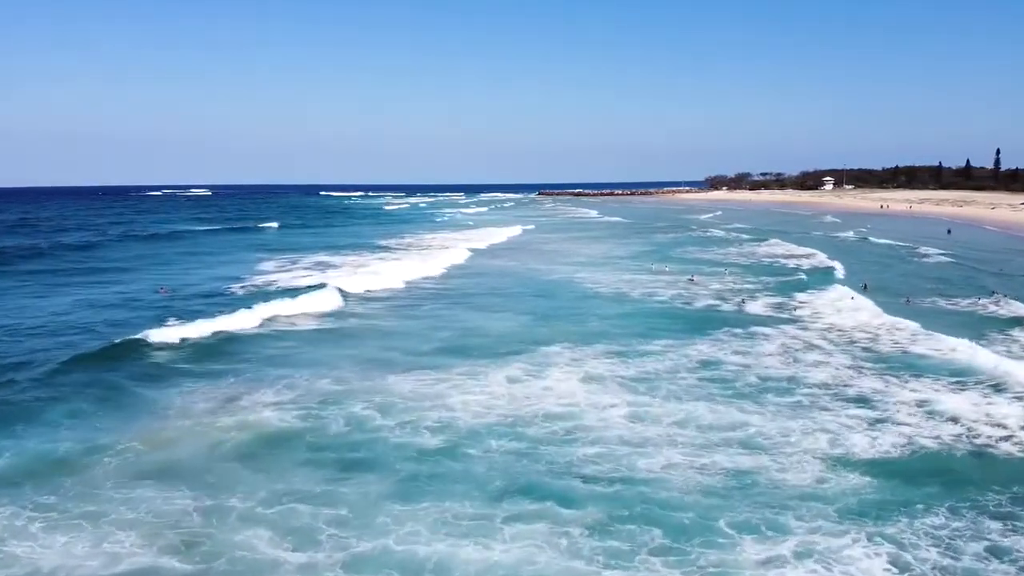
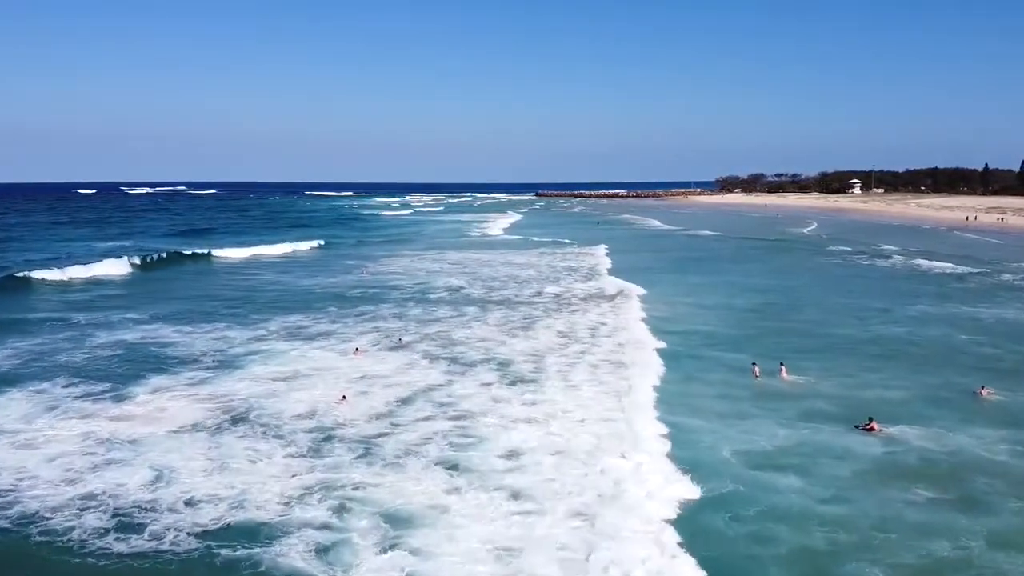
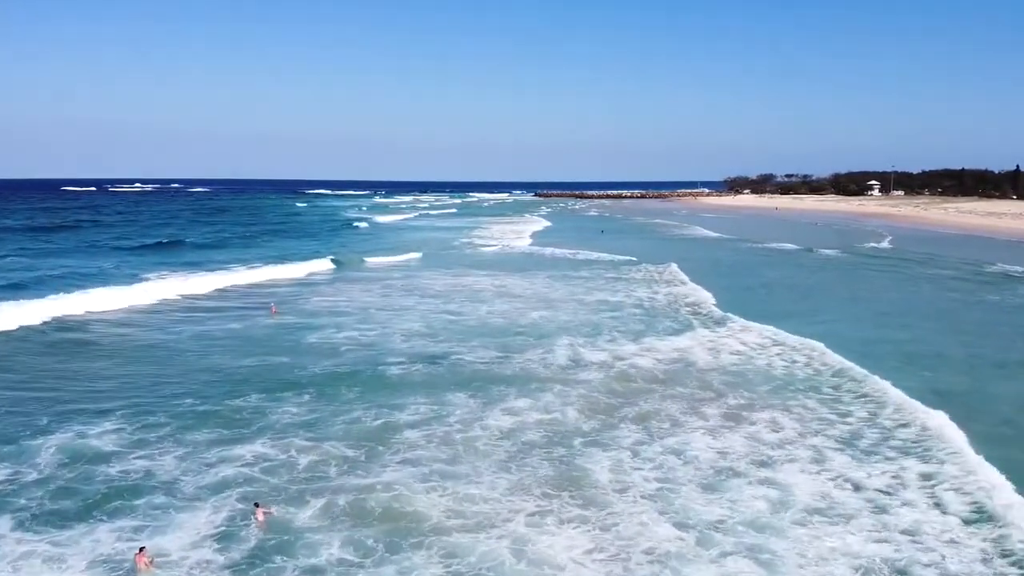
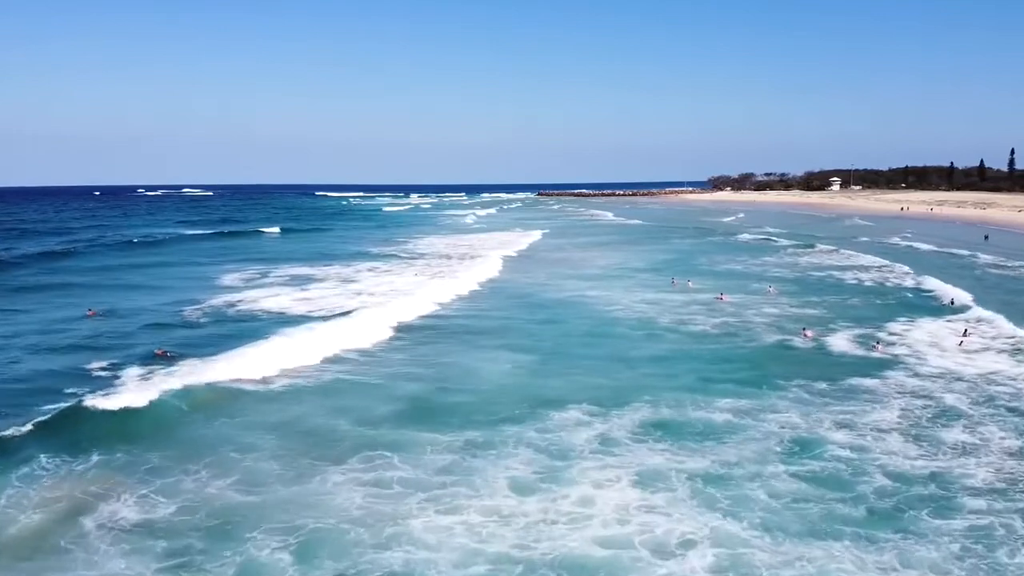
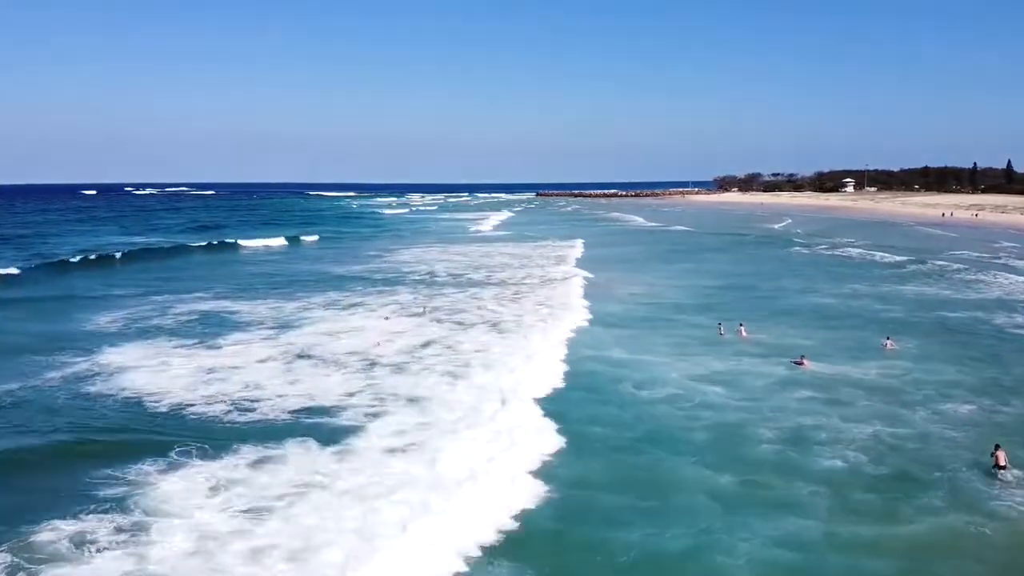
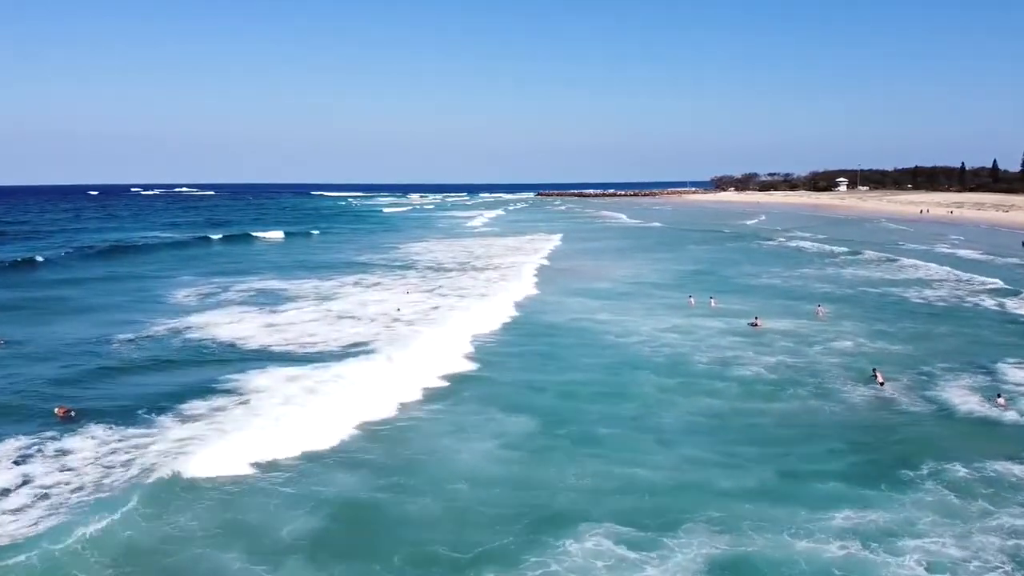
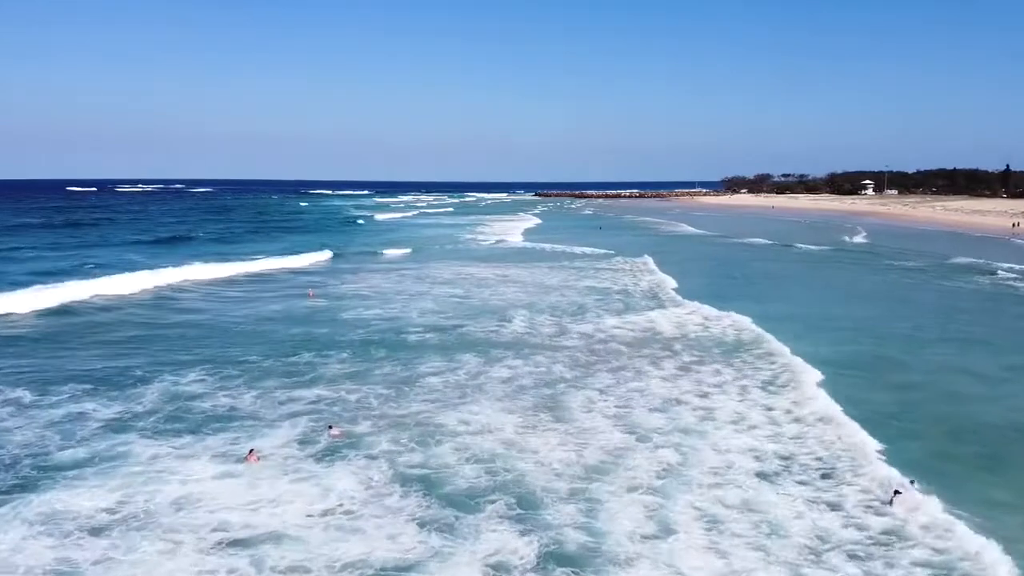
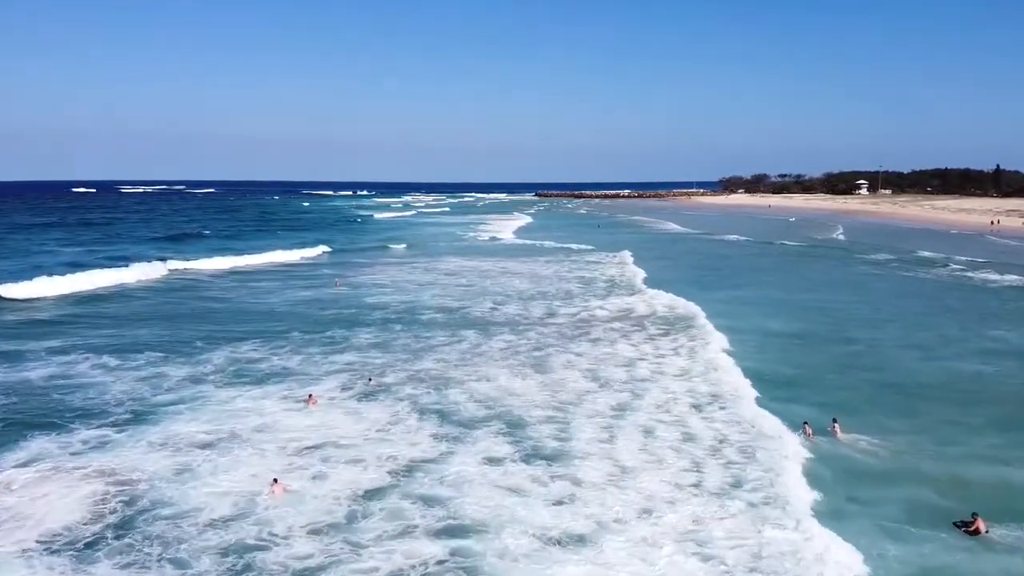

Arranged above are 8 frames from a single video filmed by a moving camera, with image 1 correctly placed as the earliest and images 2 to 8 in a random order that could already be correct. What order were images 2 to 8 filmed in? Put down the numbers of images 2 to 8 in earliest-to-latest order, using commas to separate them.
4, 6, 5, 2, 8, 7, 3
